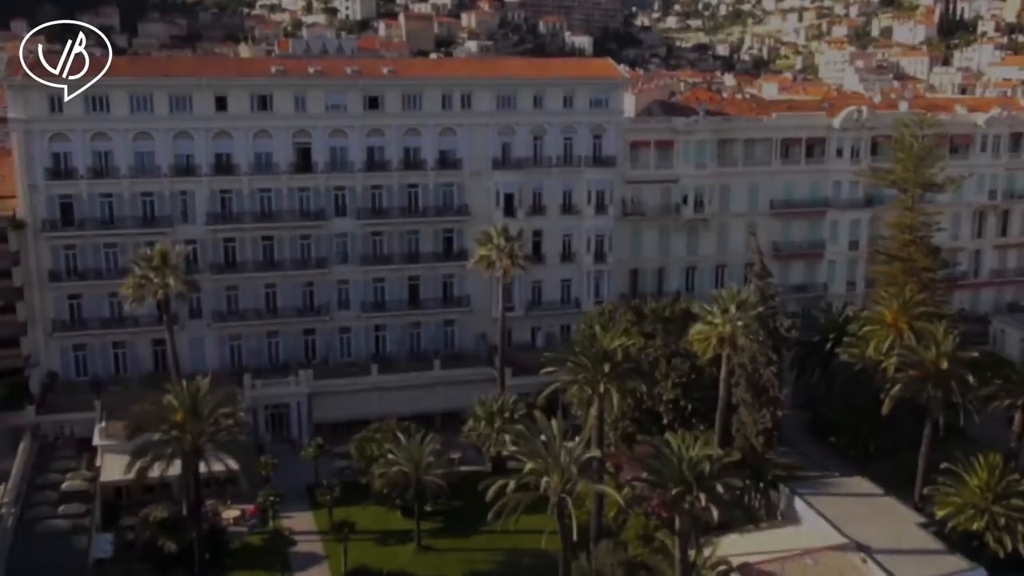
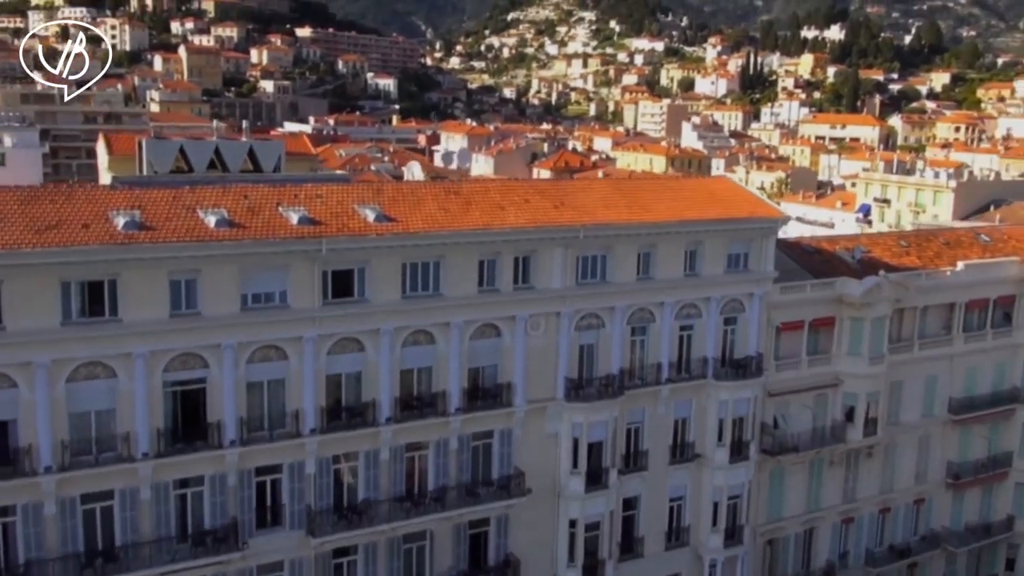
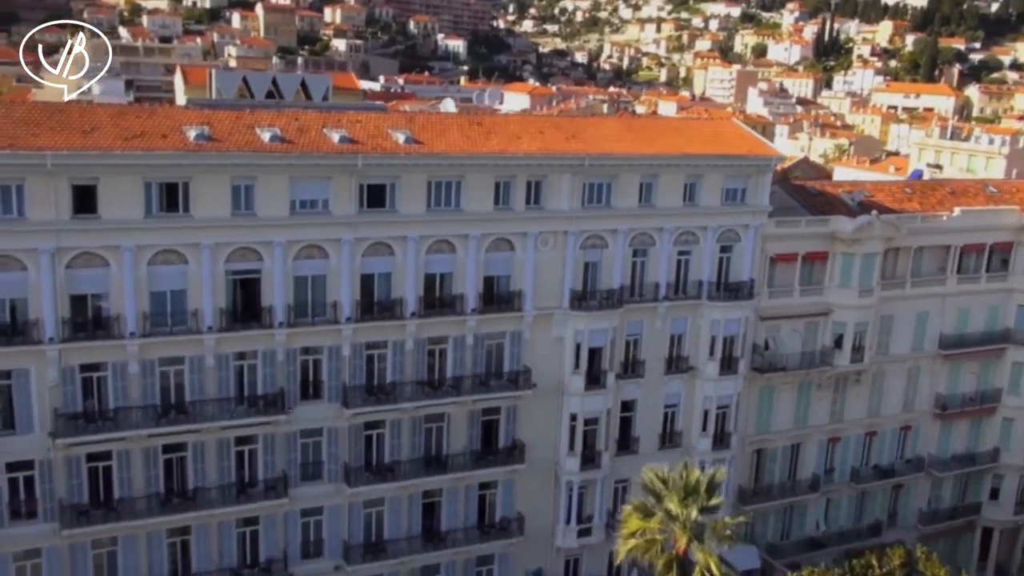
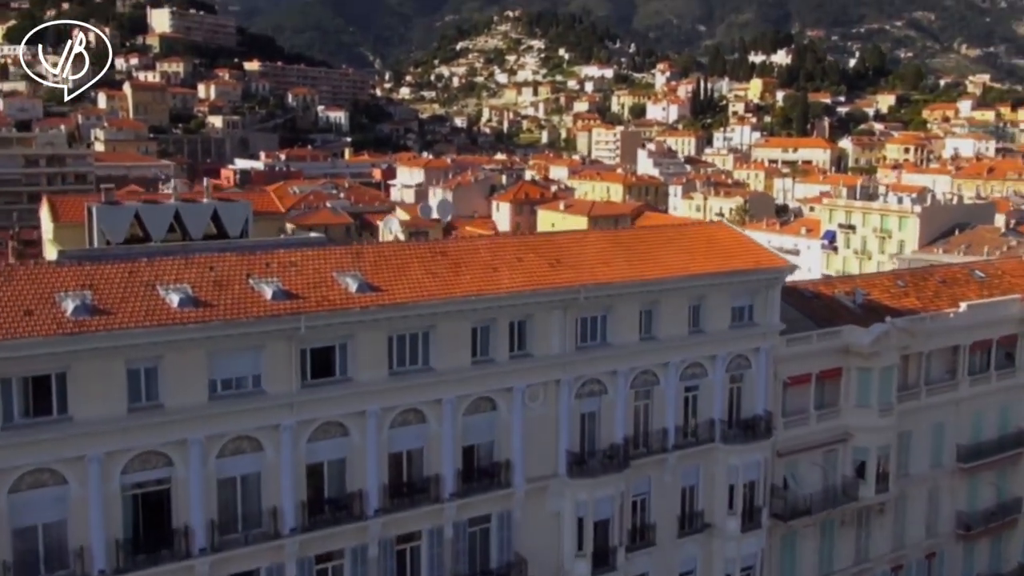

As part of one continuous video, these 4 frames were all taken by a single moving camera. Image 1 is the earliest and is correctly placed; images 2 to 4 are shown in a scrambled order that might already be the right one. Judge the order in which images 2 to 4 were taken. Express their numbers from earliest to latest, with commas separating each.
3, 2, 4
